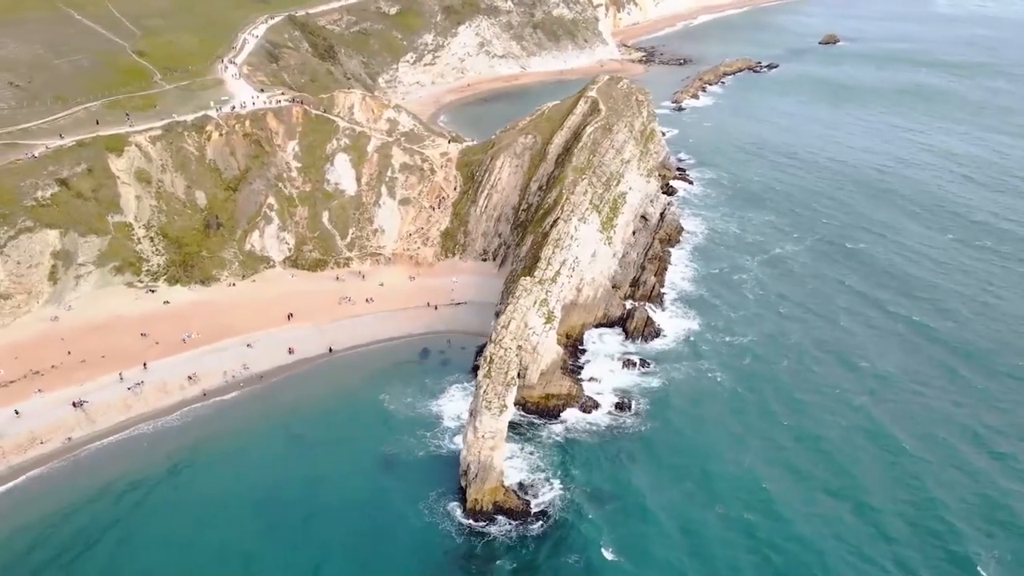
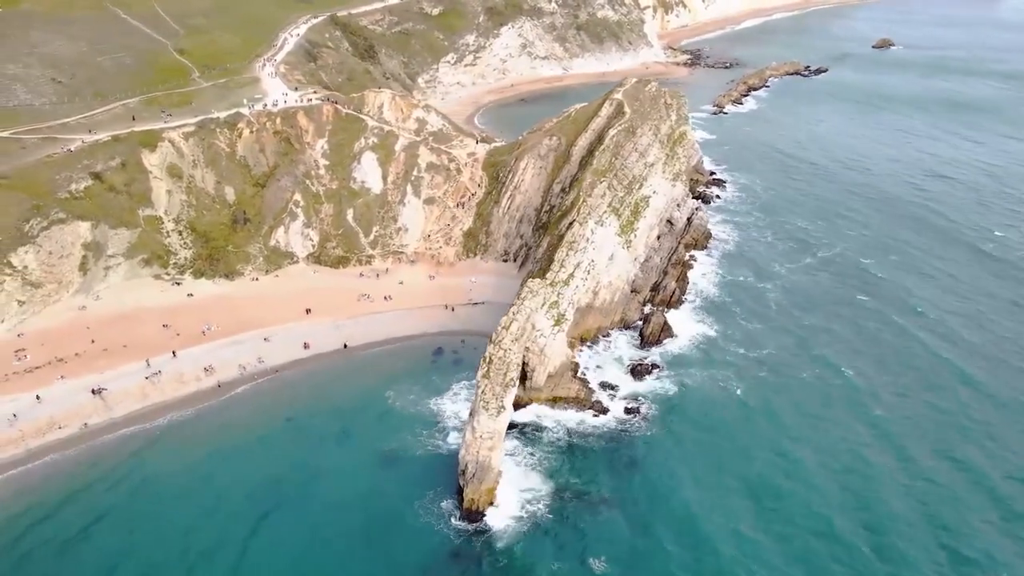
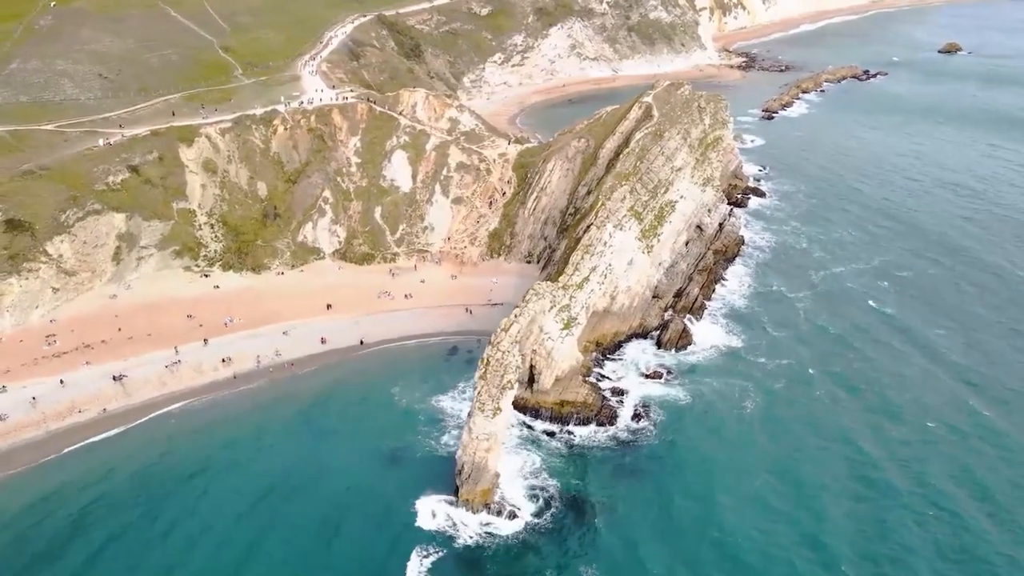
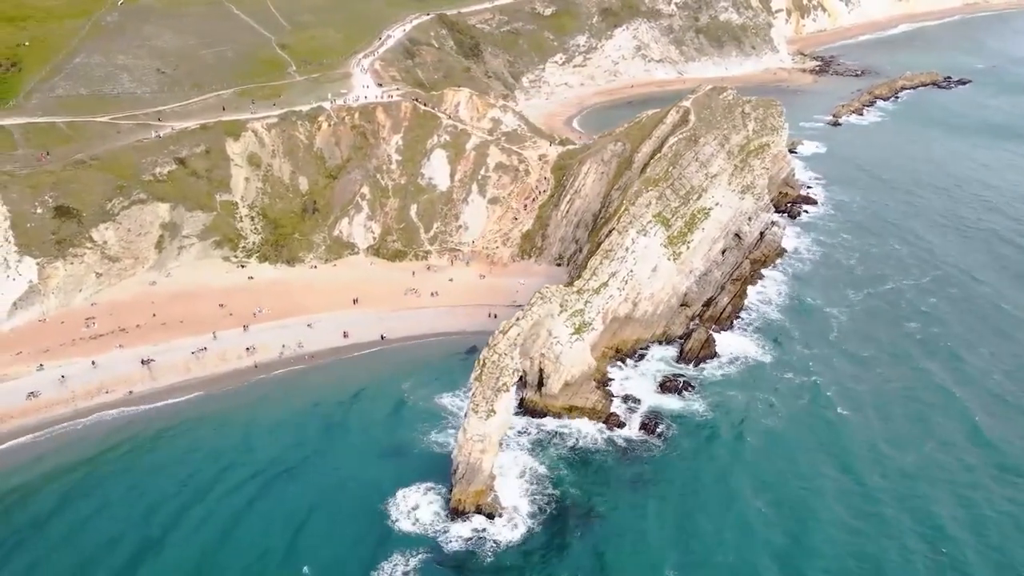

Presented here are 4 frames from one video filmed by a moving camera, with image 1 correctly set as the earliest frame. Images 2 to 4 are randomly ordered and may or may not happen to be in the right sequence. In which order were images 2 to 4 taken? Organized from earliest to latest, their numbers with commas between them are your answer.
2, 3, 4
